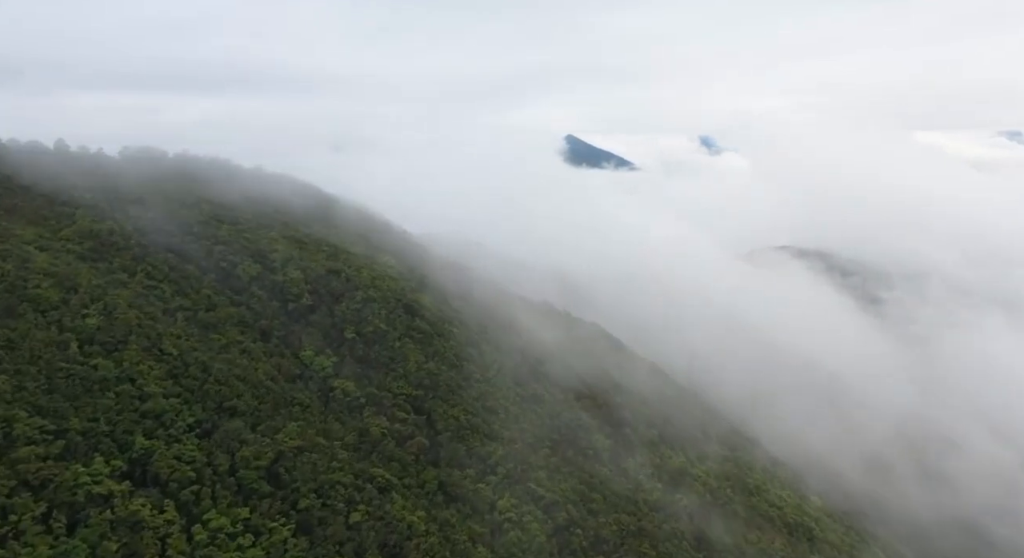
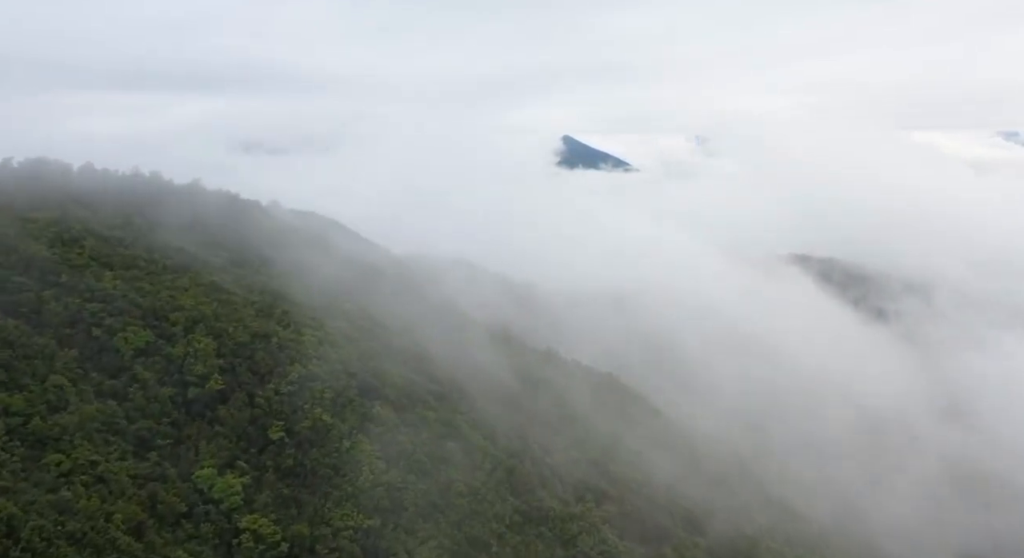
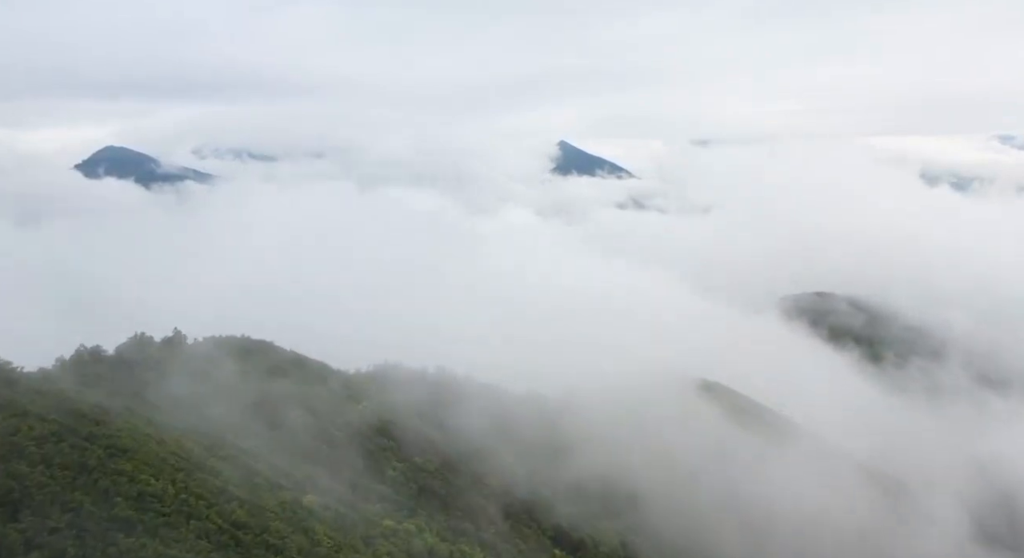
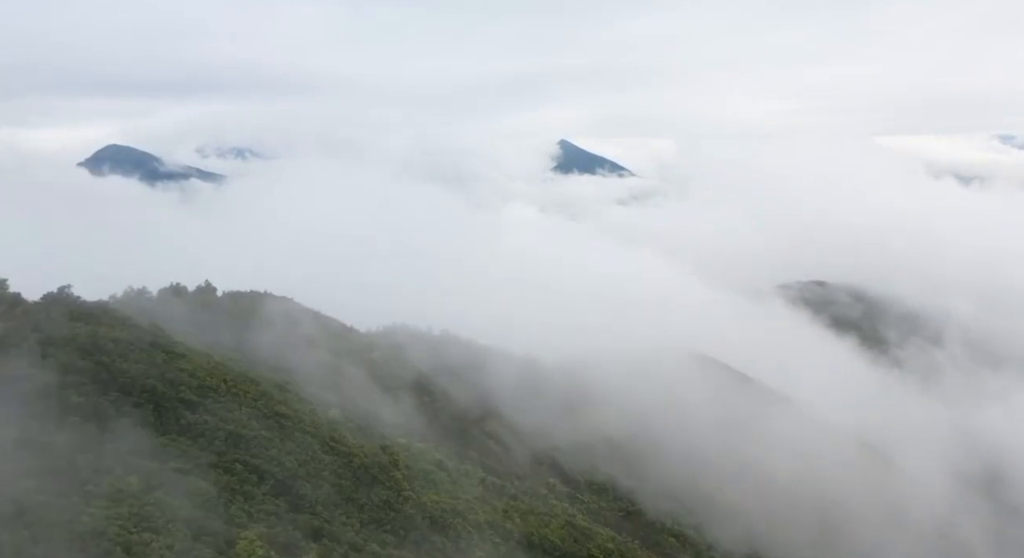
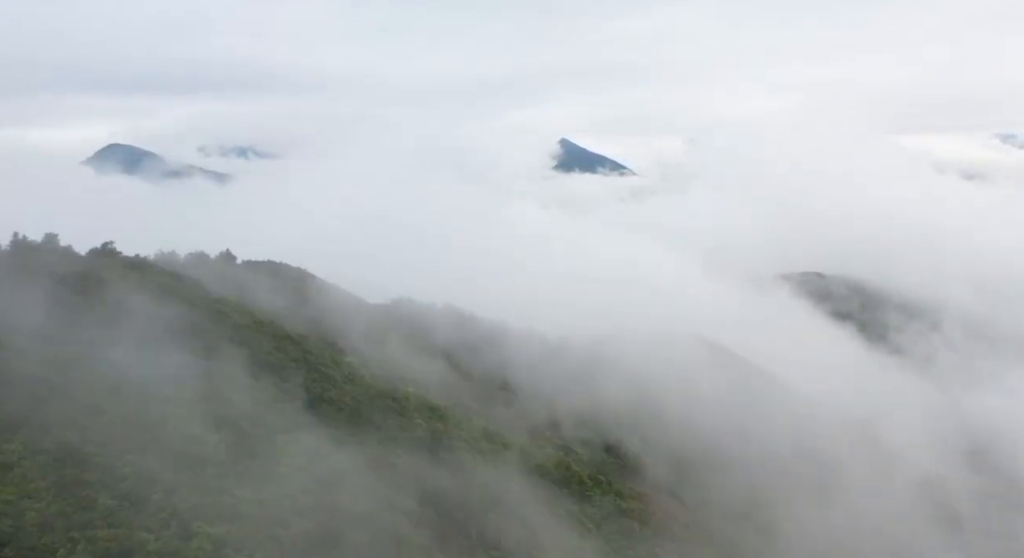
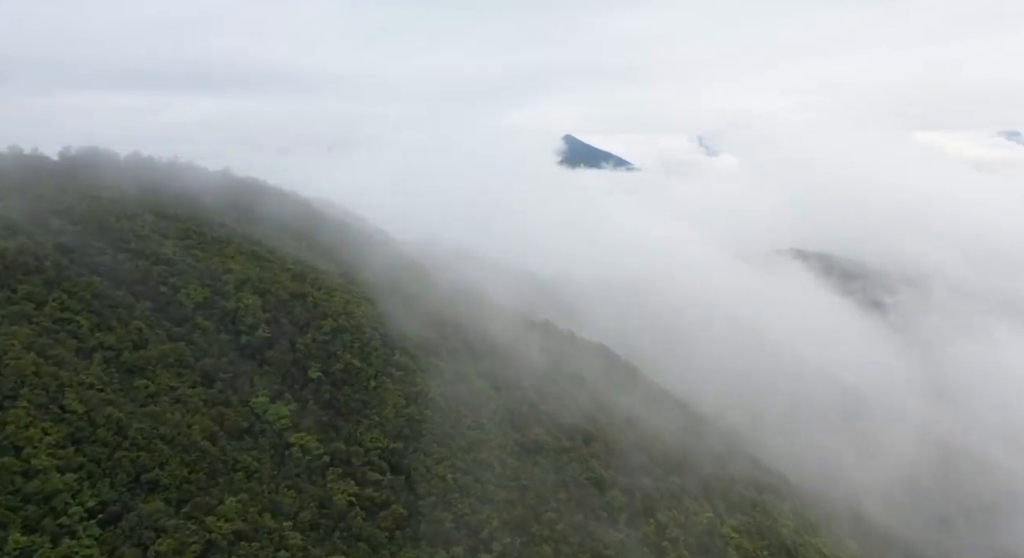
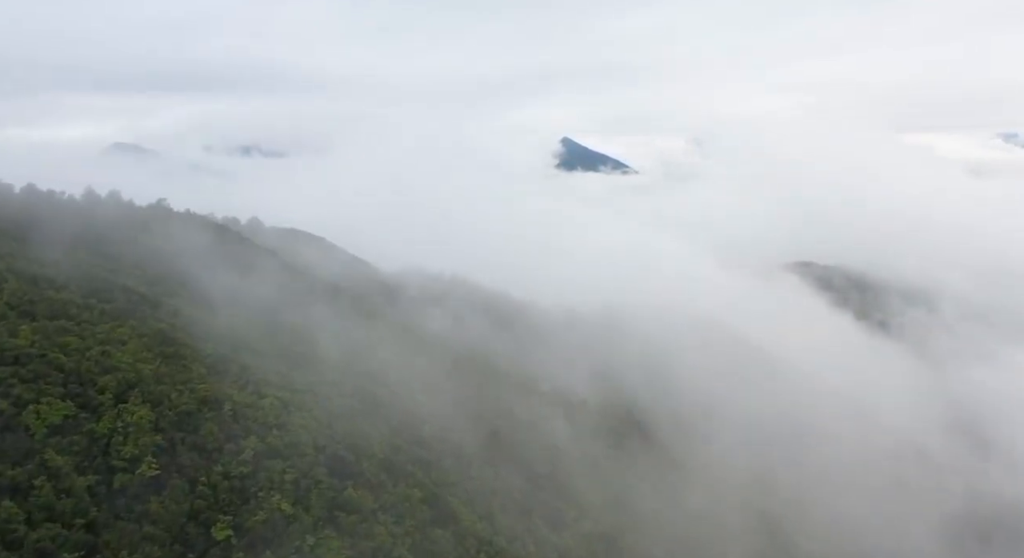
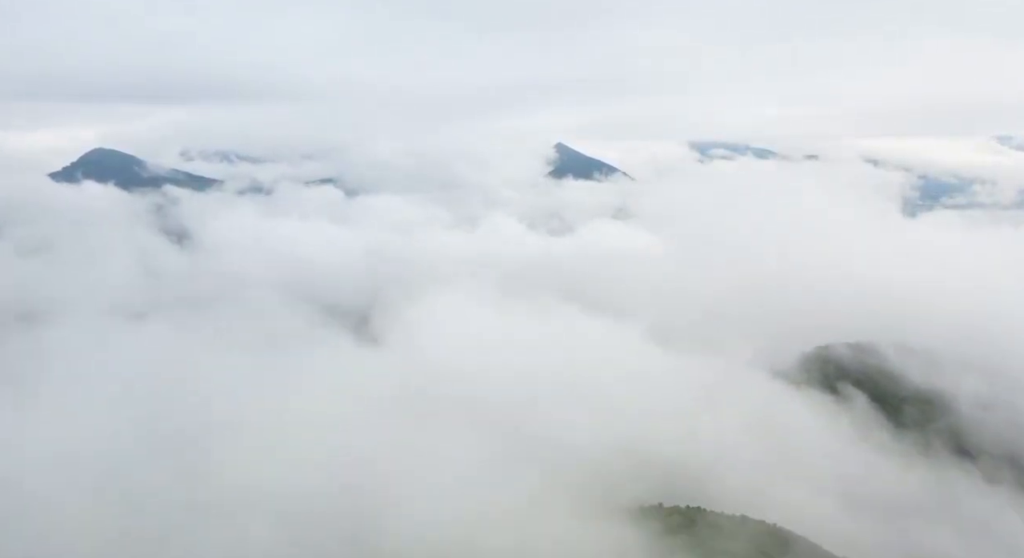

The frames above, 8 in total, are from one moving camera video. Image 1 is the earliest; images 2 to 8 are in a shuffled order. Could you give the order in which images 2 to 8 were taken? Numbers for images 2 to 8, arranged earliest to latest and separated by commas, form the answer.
6, 2, 7, 5, 4, 3, 8
